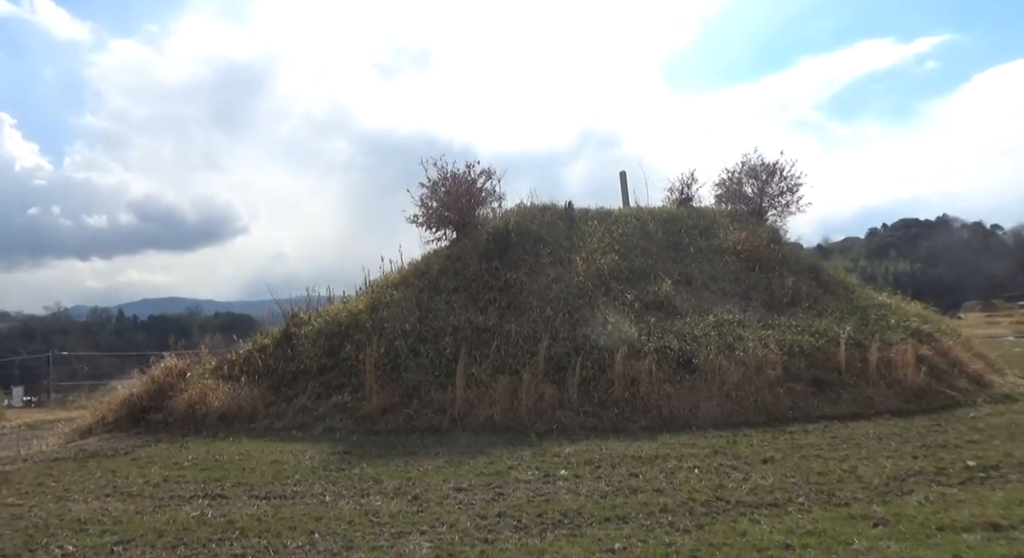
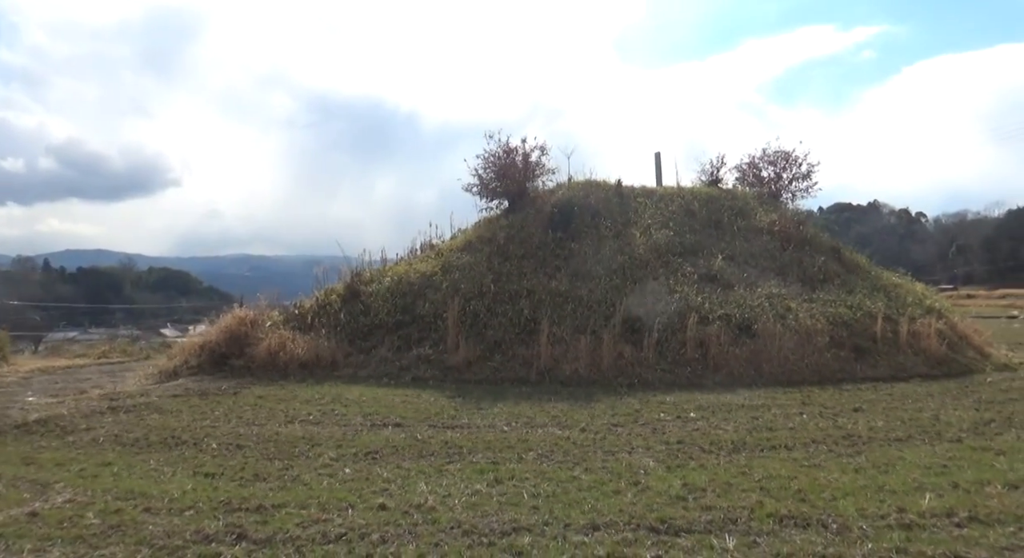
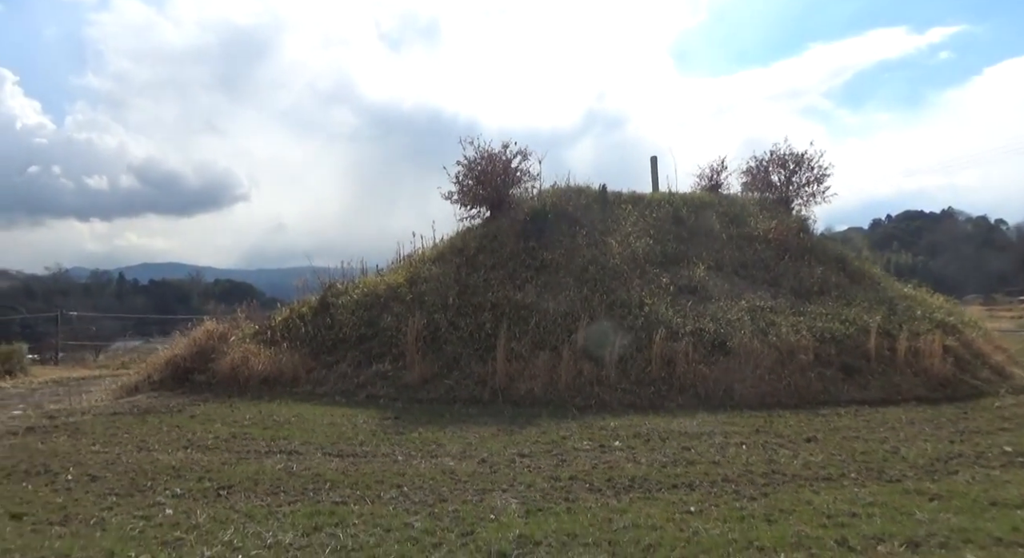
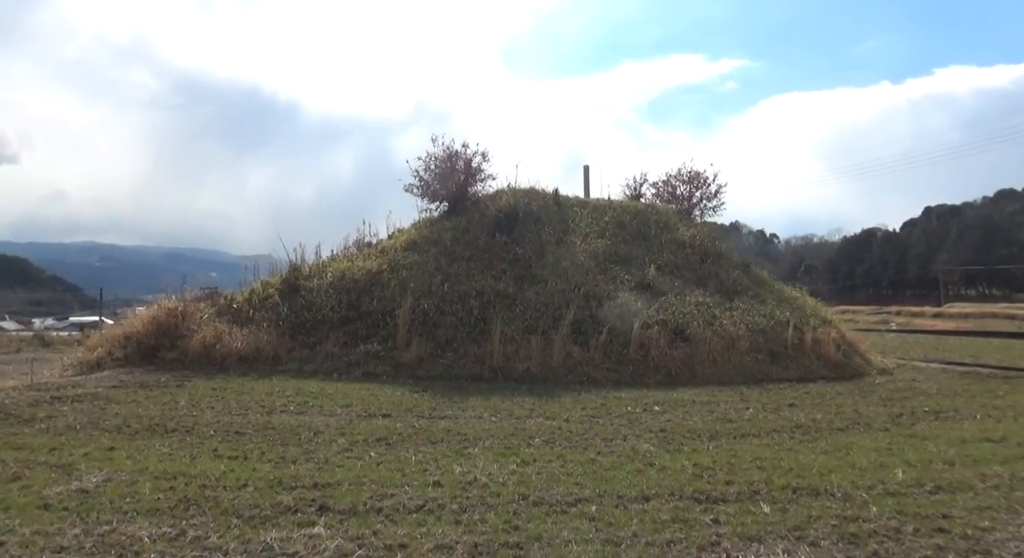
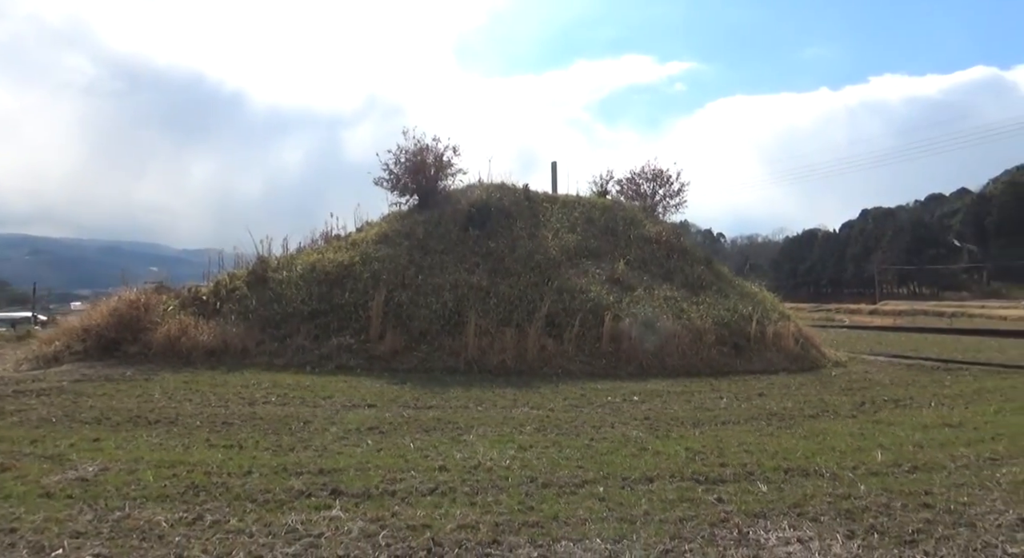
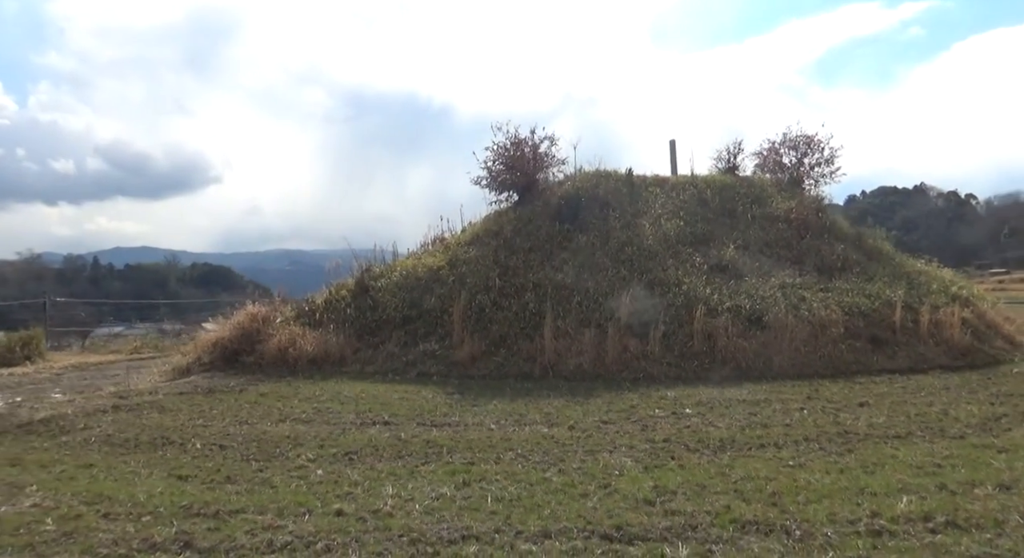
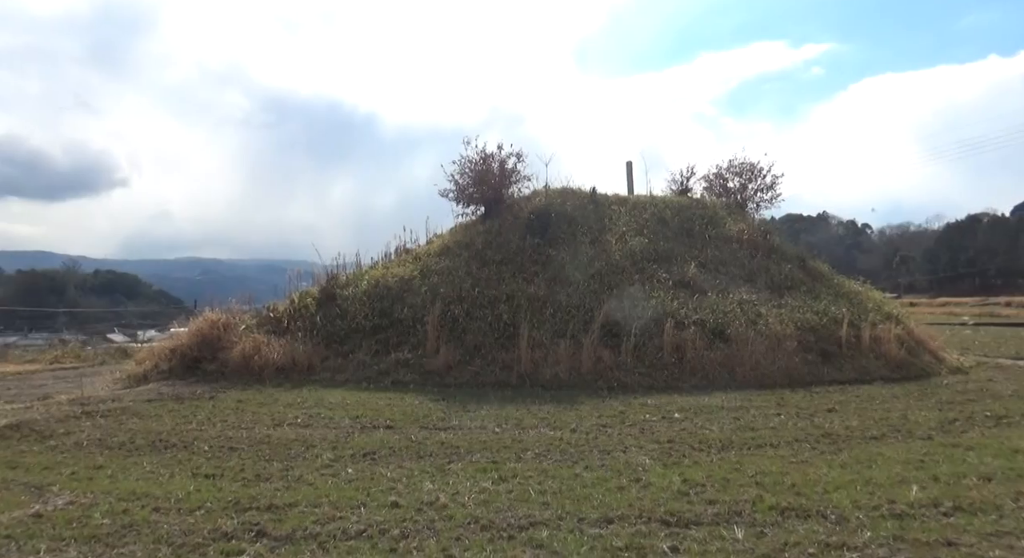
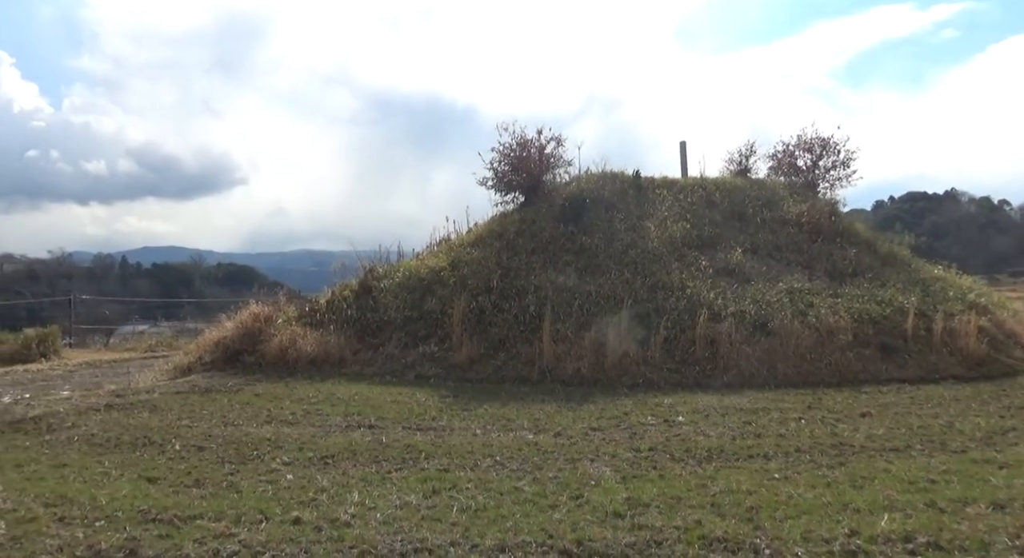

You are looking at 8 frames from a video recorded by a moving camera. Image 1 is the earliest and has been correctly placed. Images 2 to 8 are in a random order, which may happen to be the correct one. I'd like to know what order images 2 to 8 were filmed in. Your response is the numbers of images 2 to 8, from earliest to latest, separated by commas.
3, 8, 6, 2, 7, 4, 5
